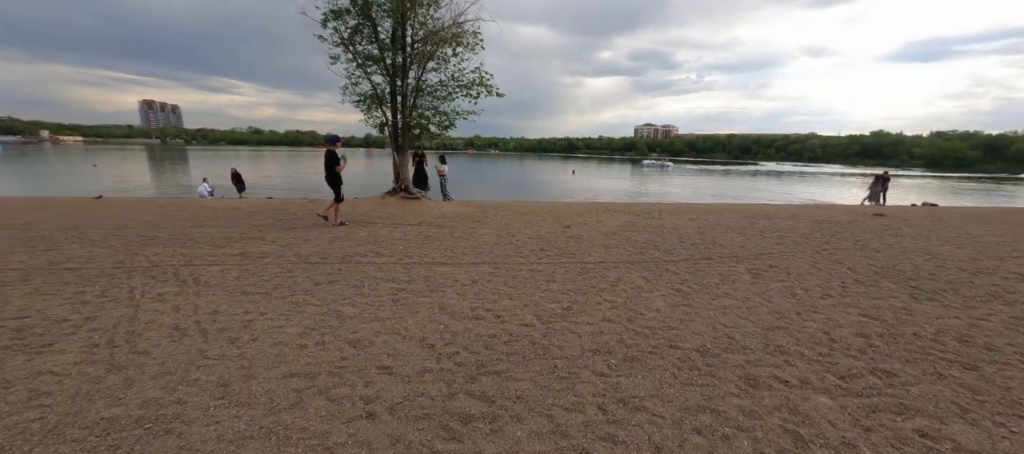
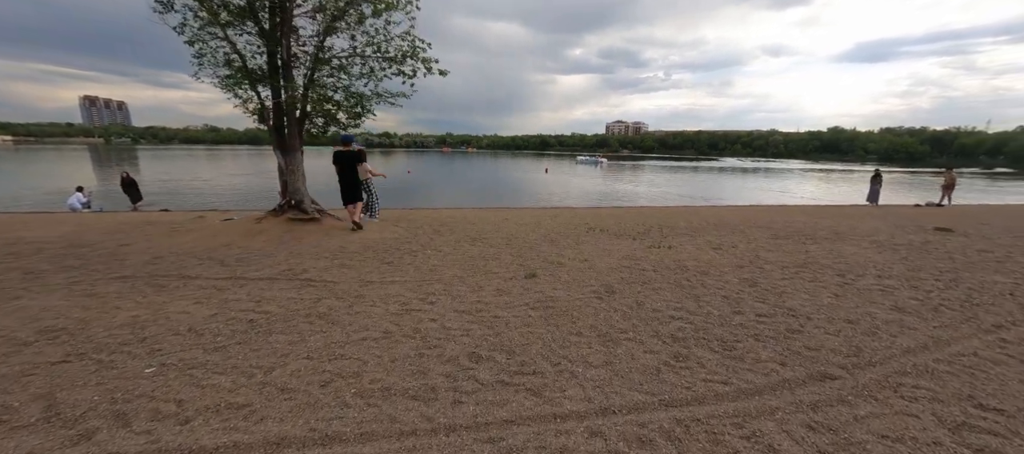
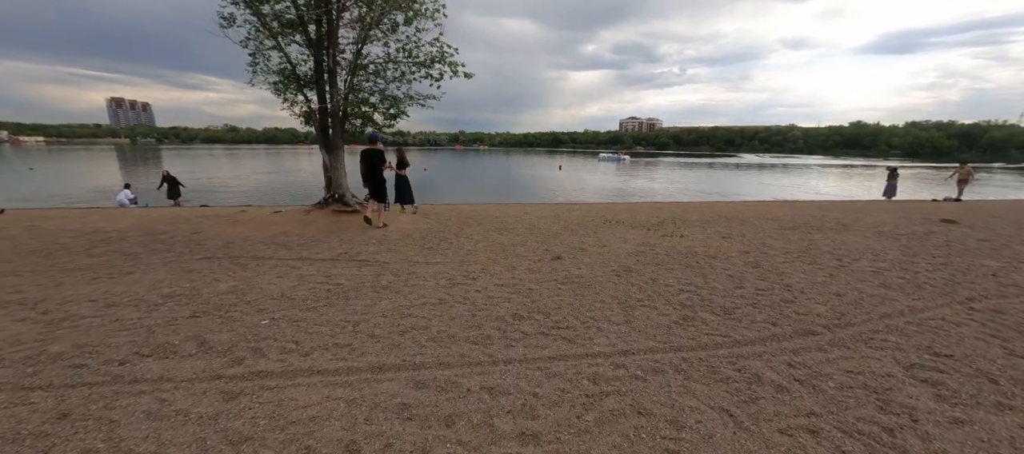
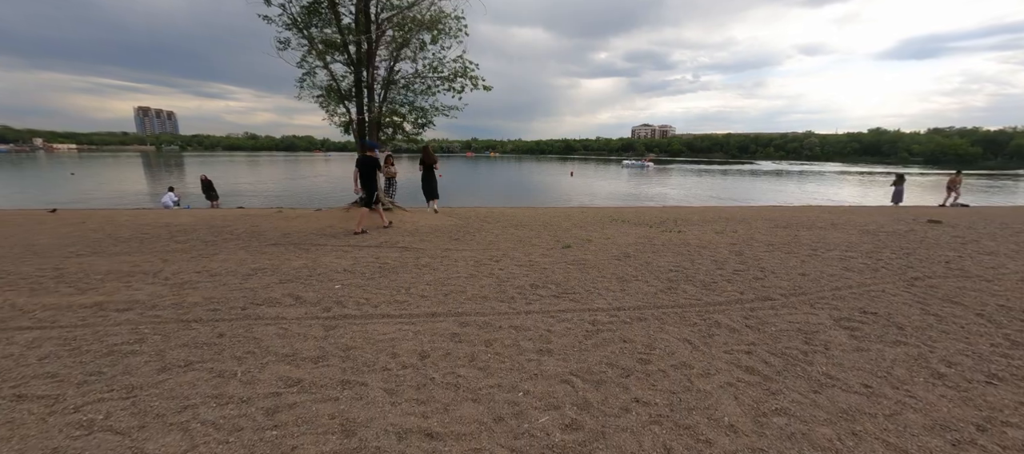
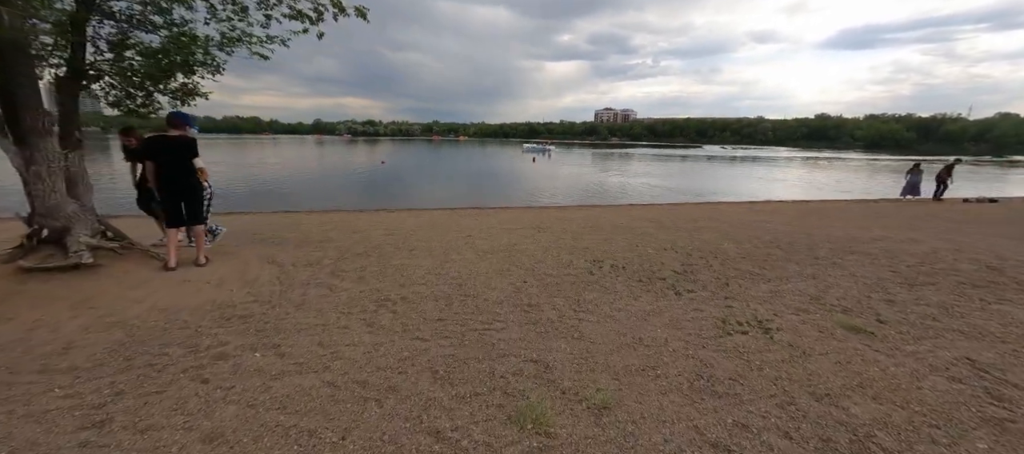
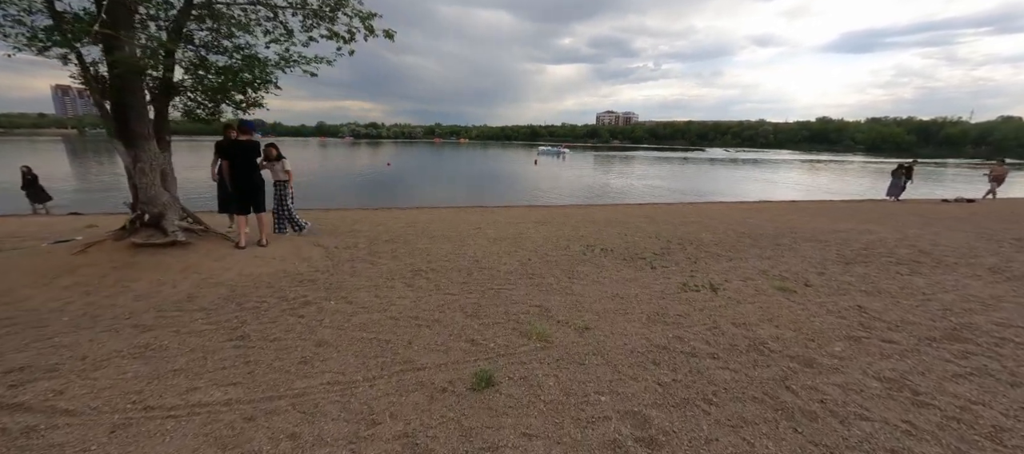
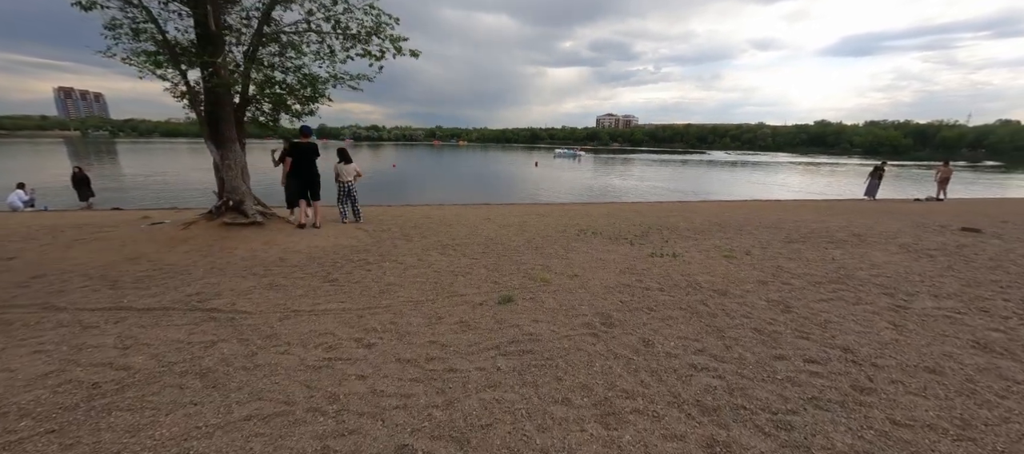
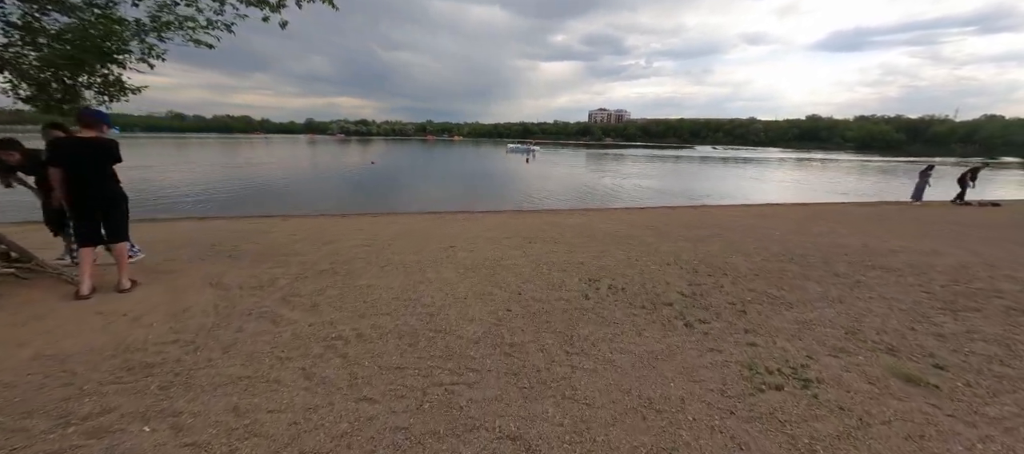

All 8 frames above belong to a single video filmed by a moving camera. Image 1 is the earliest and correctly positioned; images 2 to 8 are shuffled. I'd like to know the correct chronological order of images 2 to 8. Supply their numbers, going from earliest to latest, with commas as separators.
4, 3, 2, 7, 6, 5, 8
